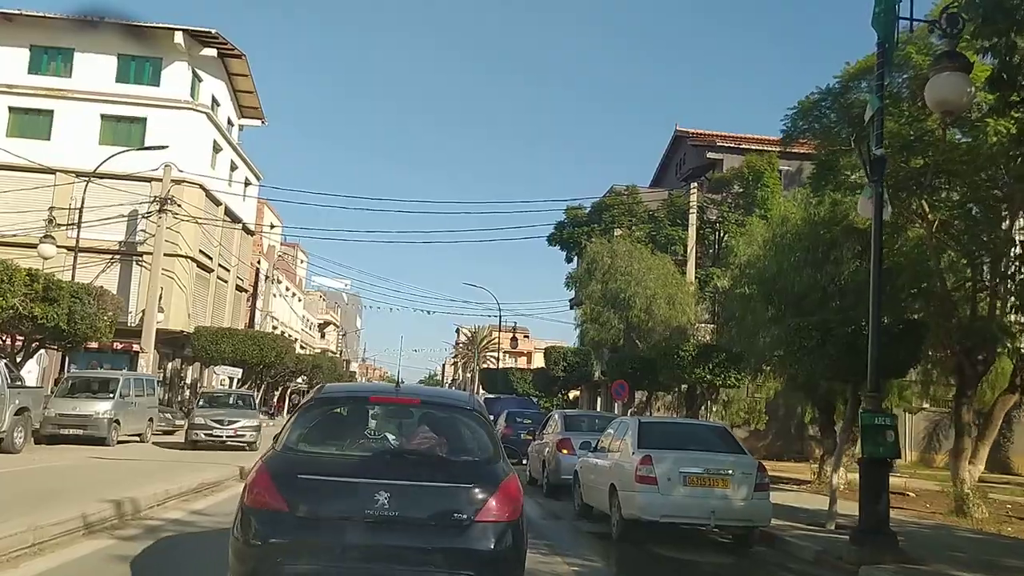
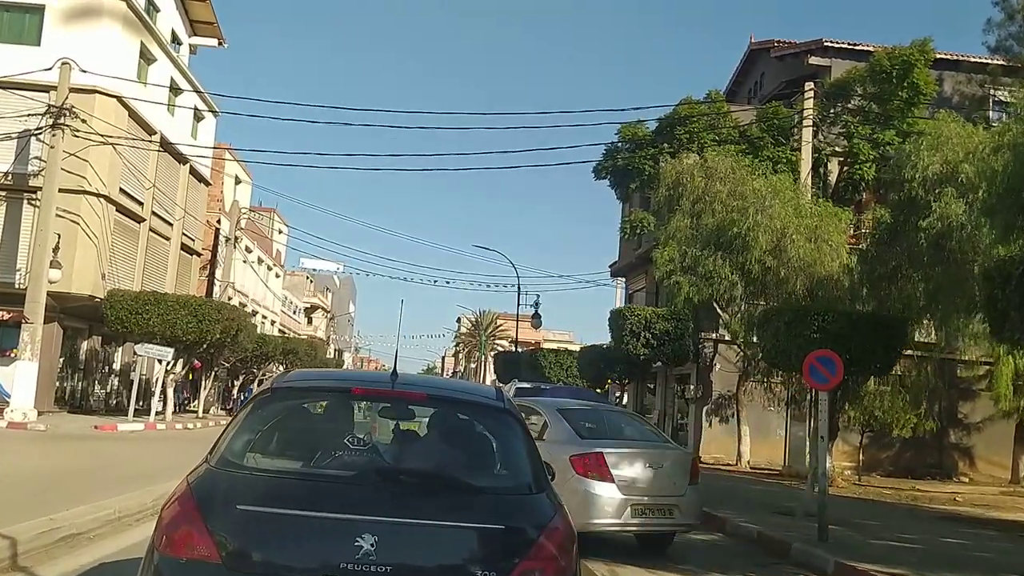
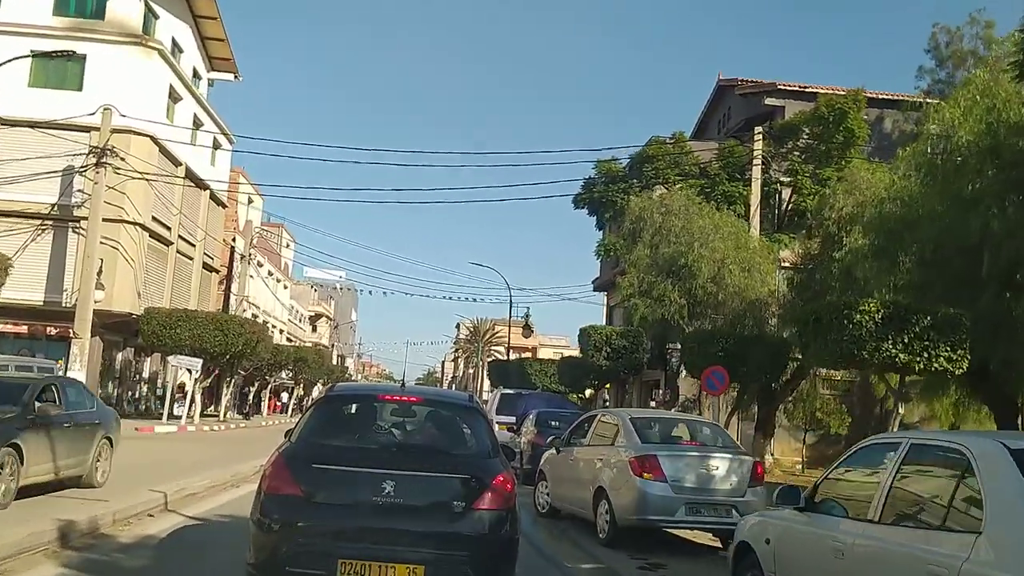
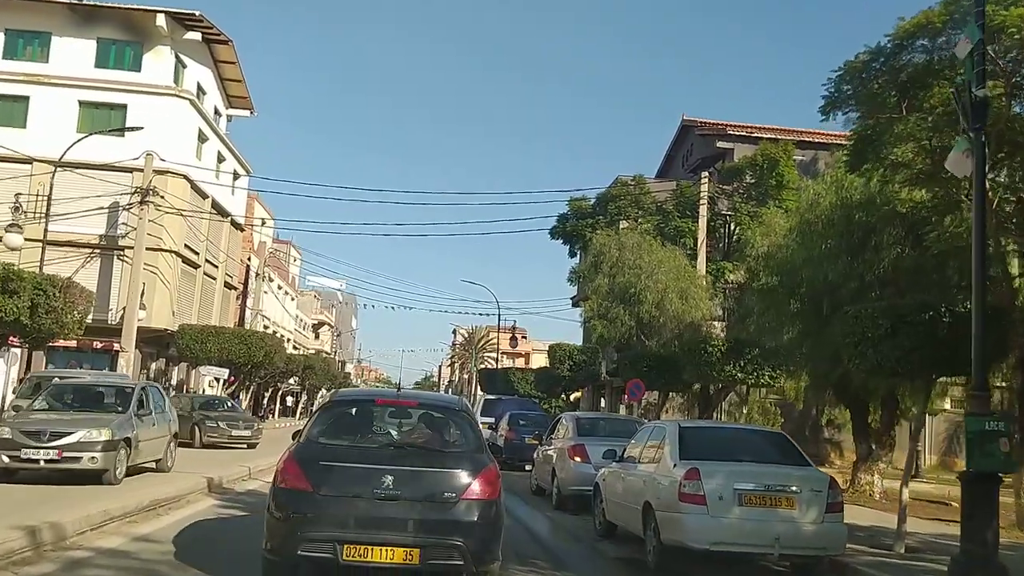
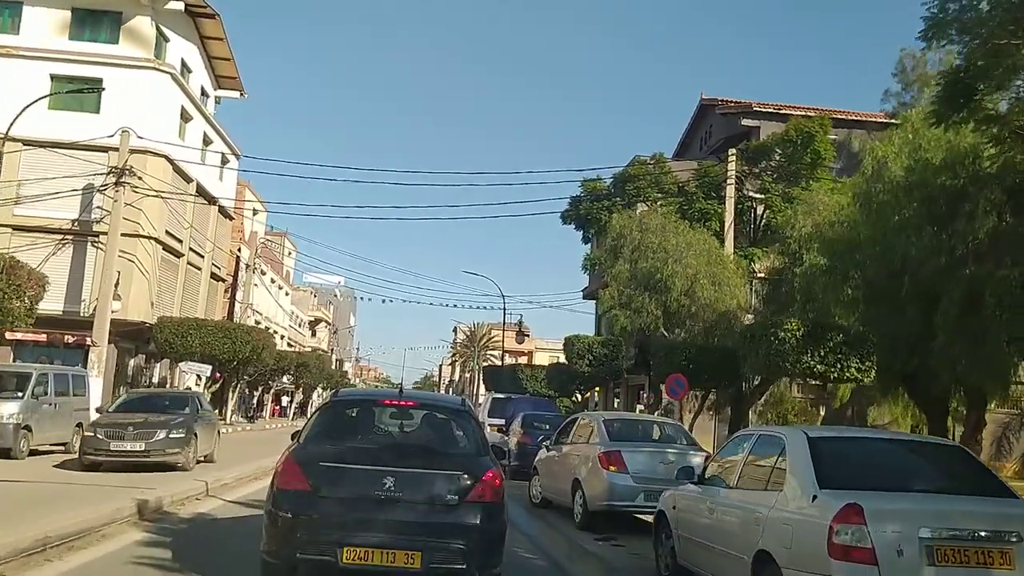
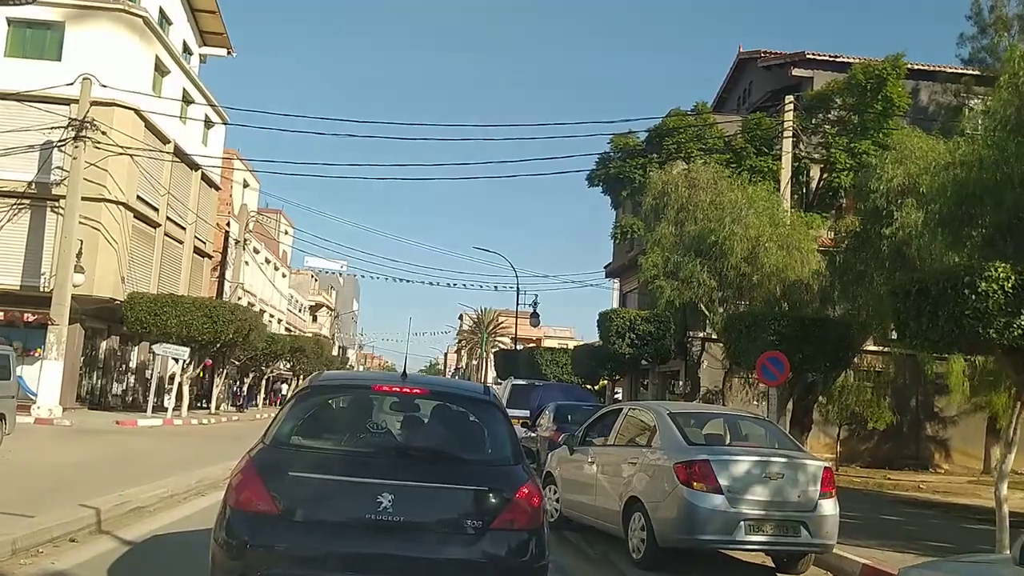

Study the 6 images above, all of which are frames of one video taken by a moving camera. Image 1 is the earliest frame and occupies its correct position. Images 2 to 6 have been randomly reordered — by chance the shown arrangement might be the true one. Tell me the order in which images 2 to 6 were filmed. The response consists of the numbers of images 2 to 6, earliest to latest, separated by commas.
4, 5, 3, 6, 2
